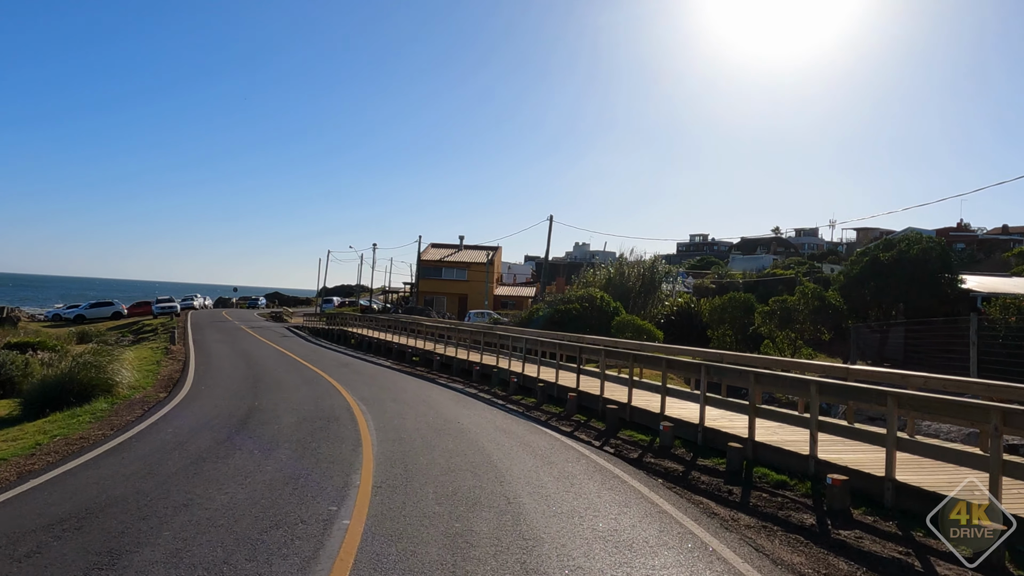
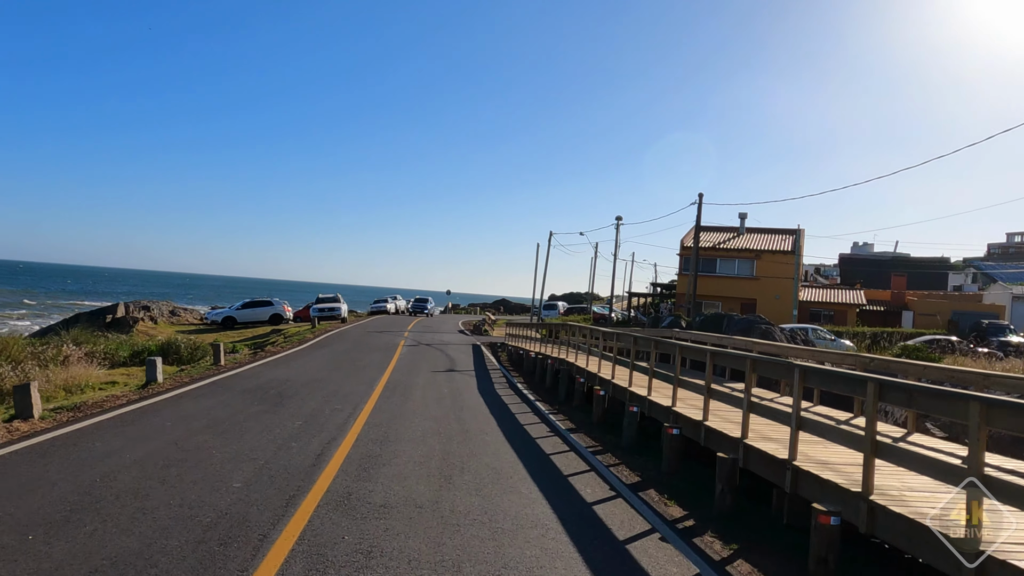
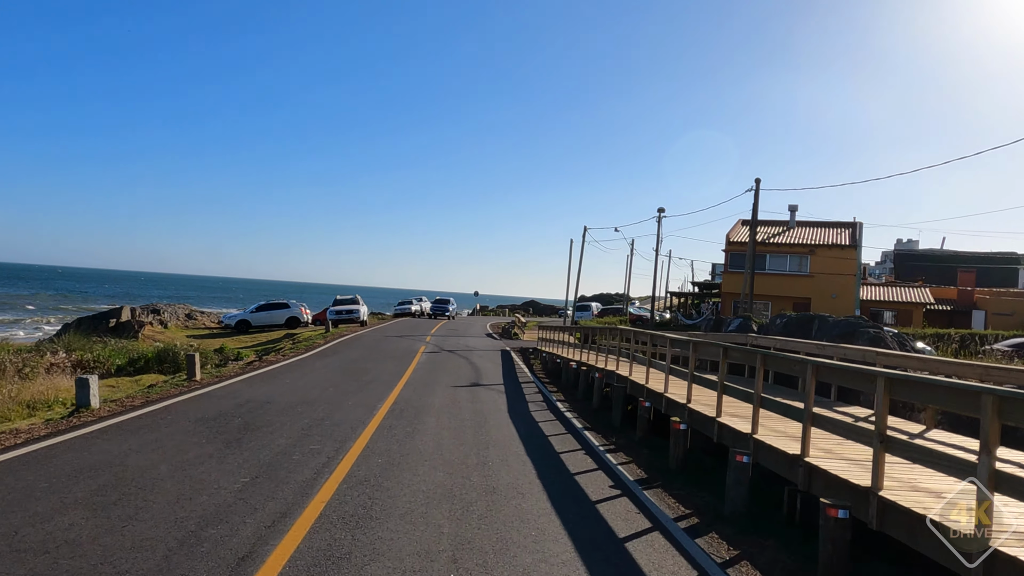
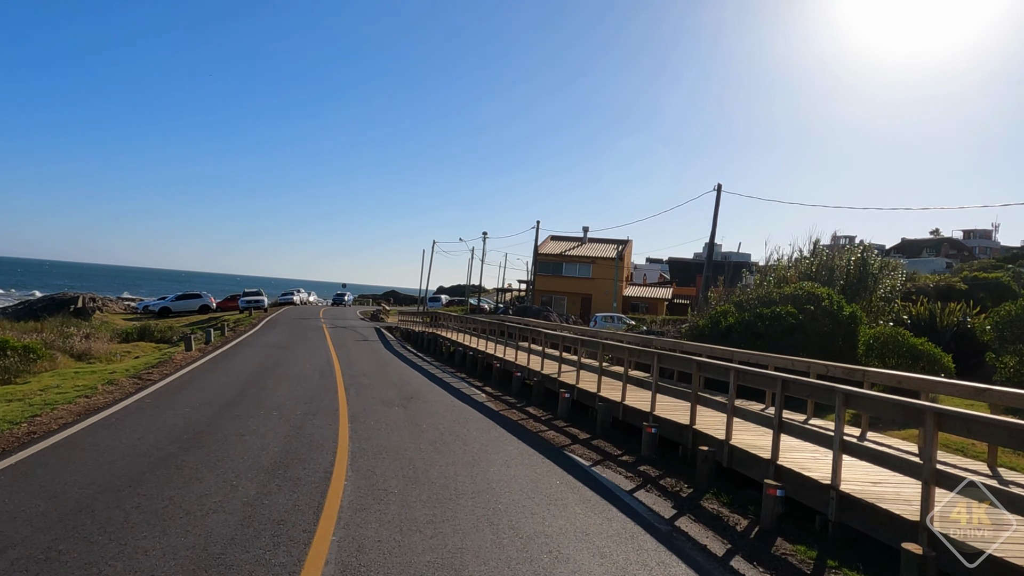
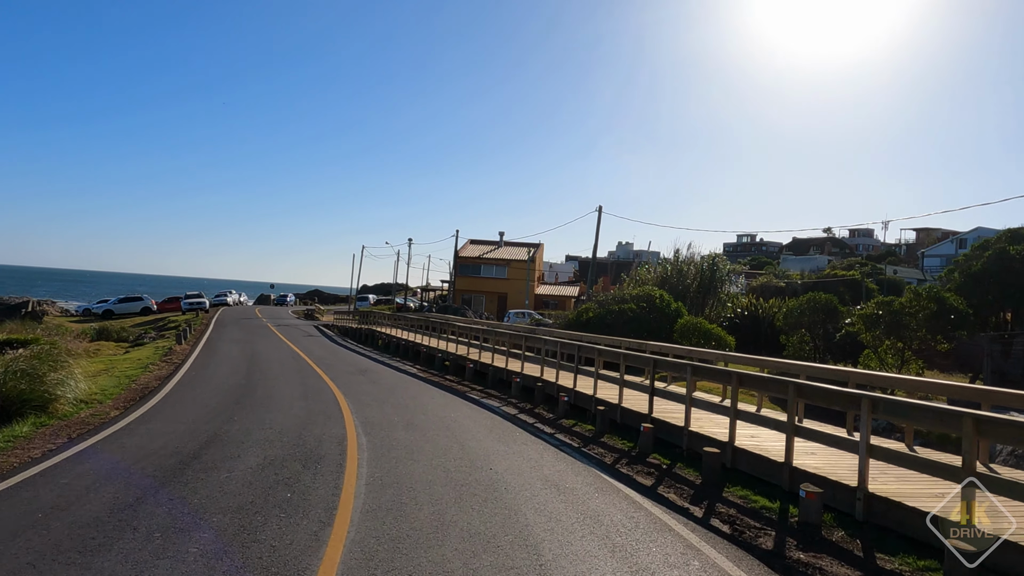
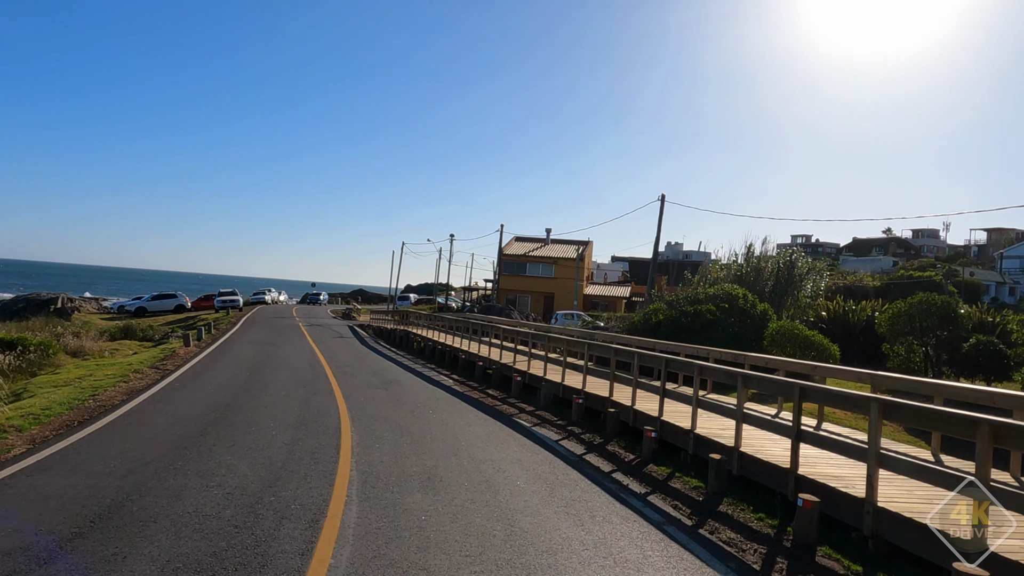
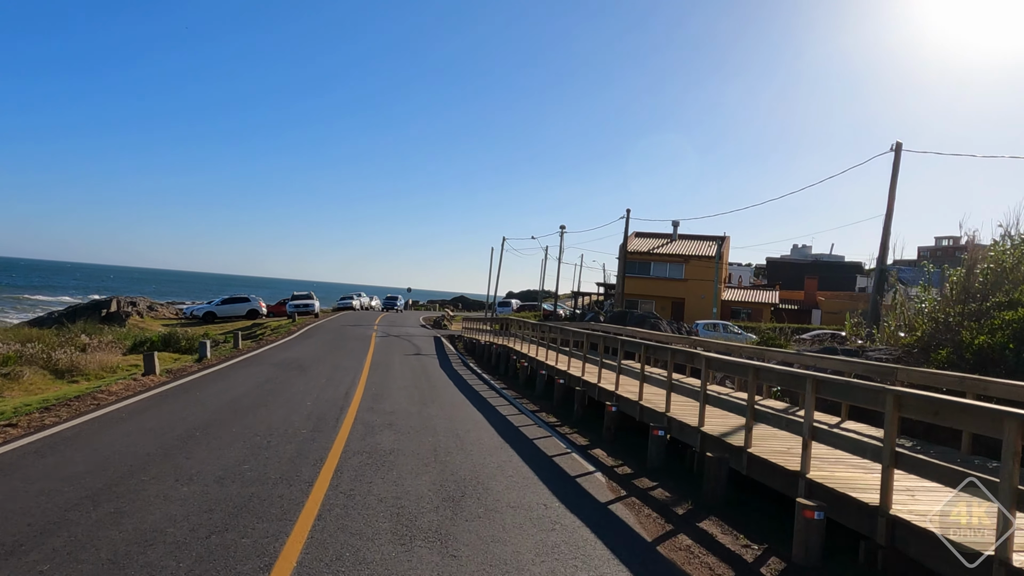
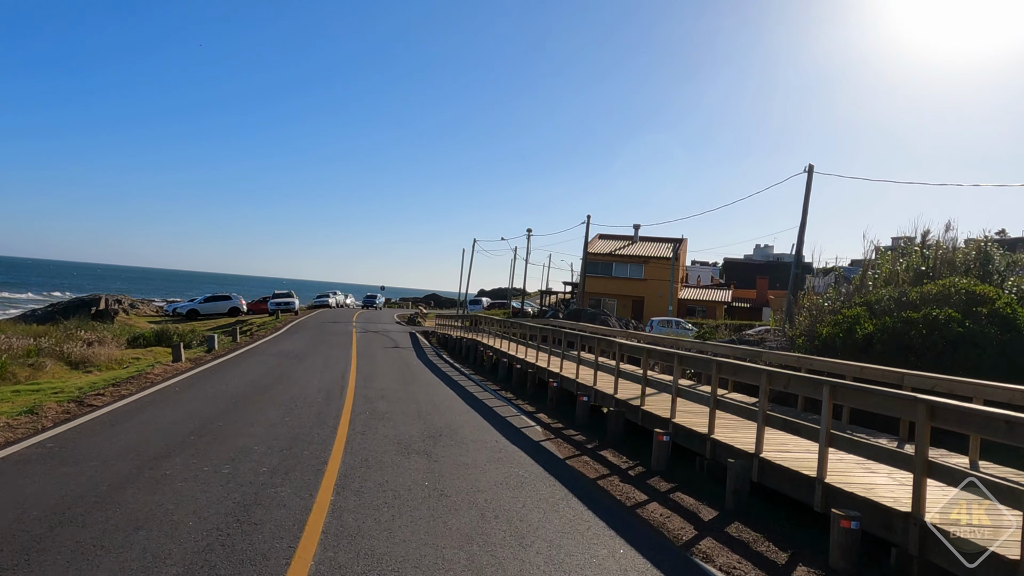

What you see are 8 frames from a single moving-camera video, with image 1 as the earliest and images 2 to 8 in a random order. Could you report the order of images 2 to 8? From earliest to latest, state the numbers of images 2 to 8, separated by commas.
5, 6, 4, 8, 7, 2, 3
